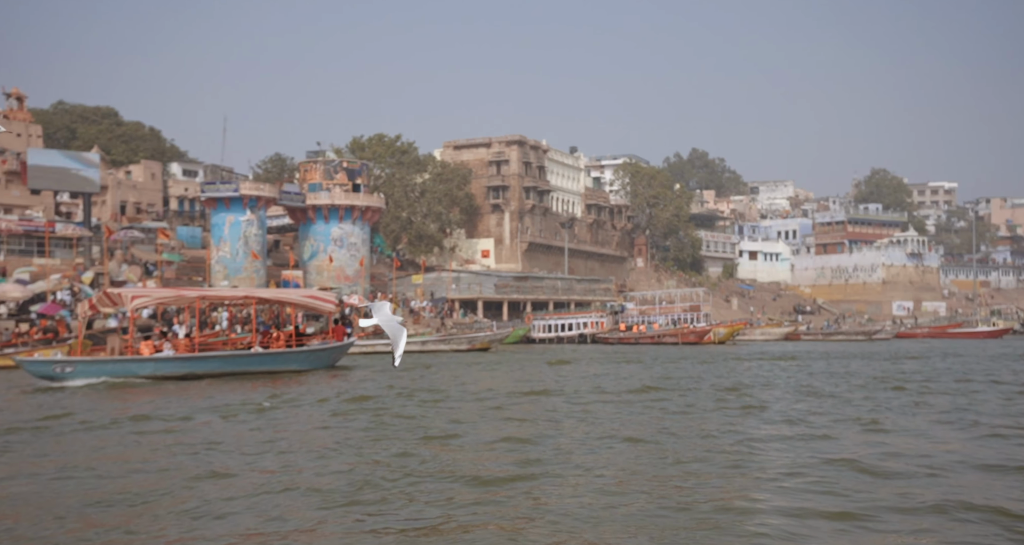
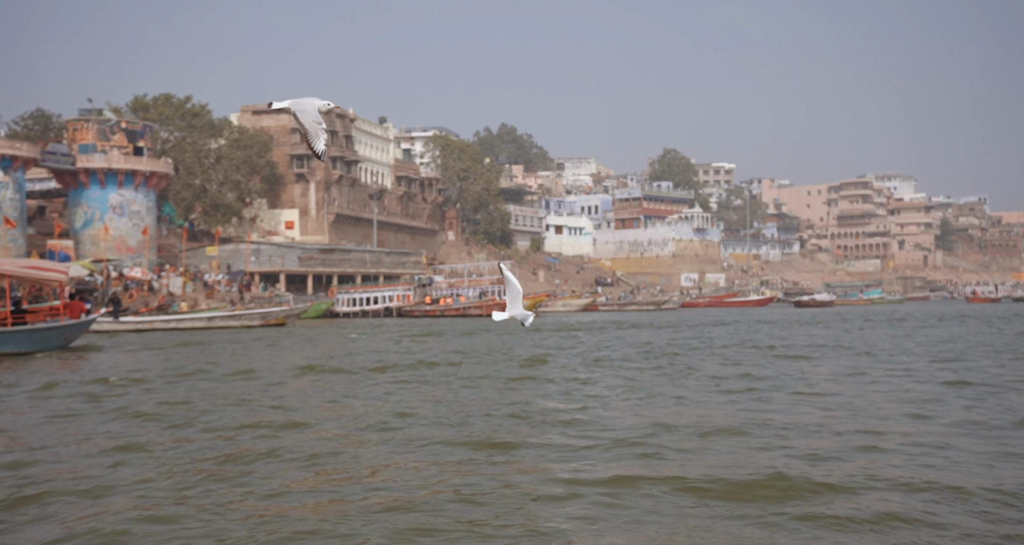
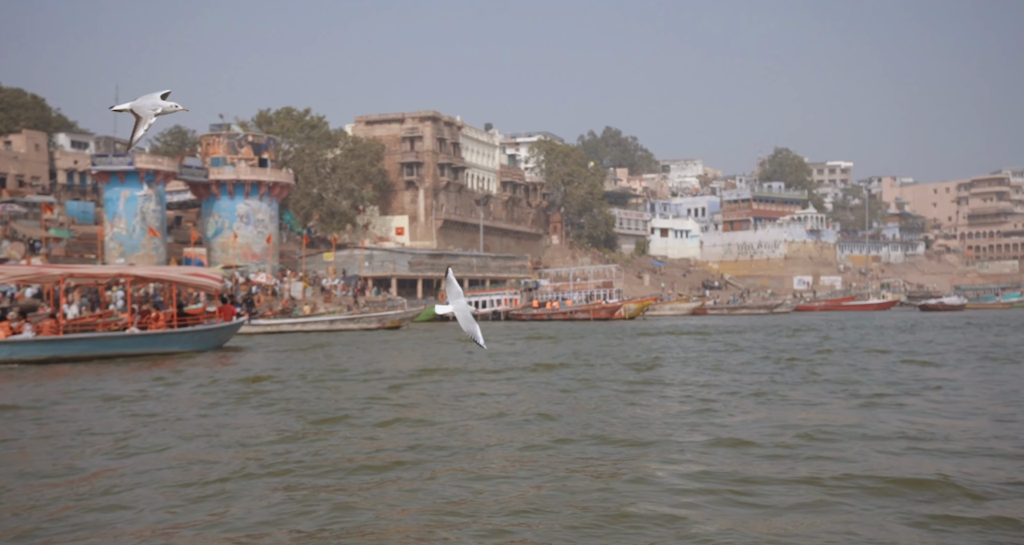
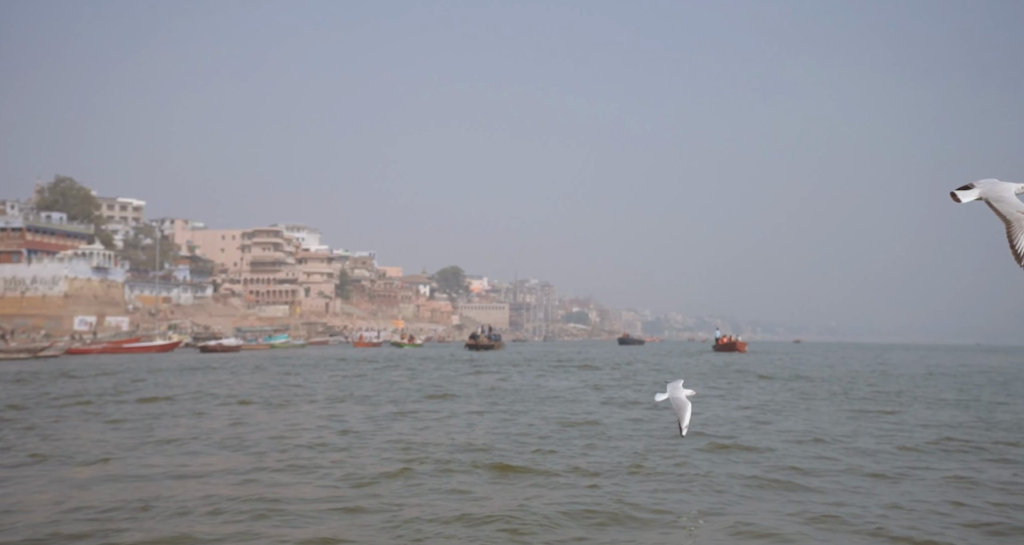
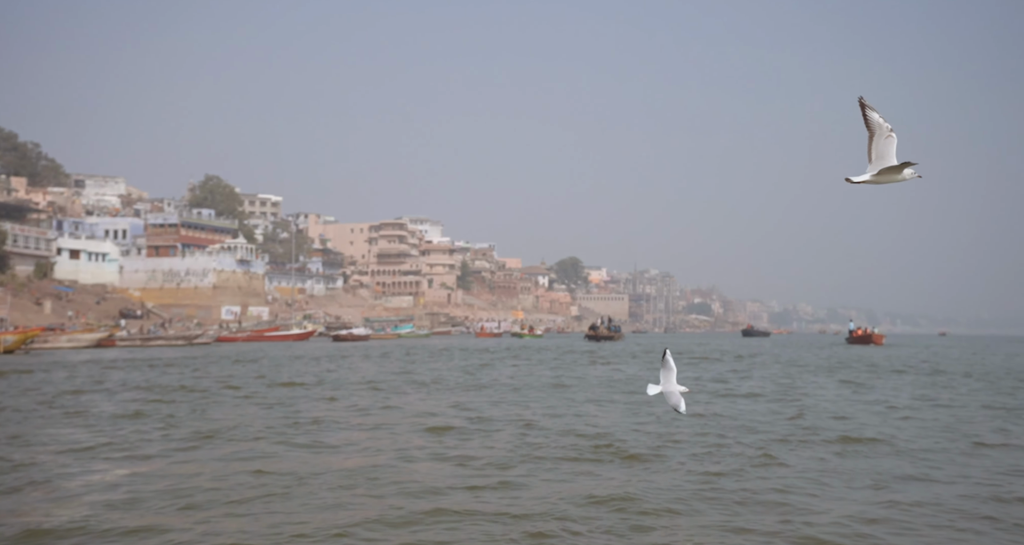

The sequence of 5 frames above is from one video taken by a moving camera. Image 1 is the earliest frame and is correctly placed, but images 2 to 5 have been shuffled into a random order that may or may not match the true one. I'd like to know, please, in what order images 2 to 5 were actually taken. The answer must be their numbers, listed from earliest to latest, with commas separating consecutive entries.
3, 2, 5, 4
